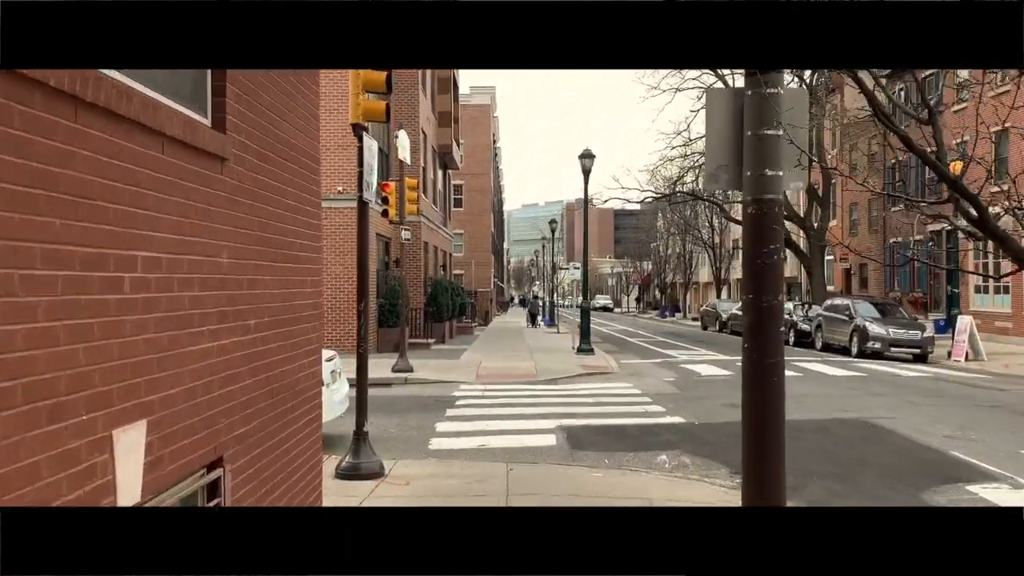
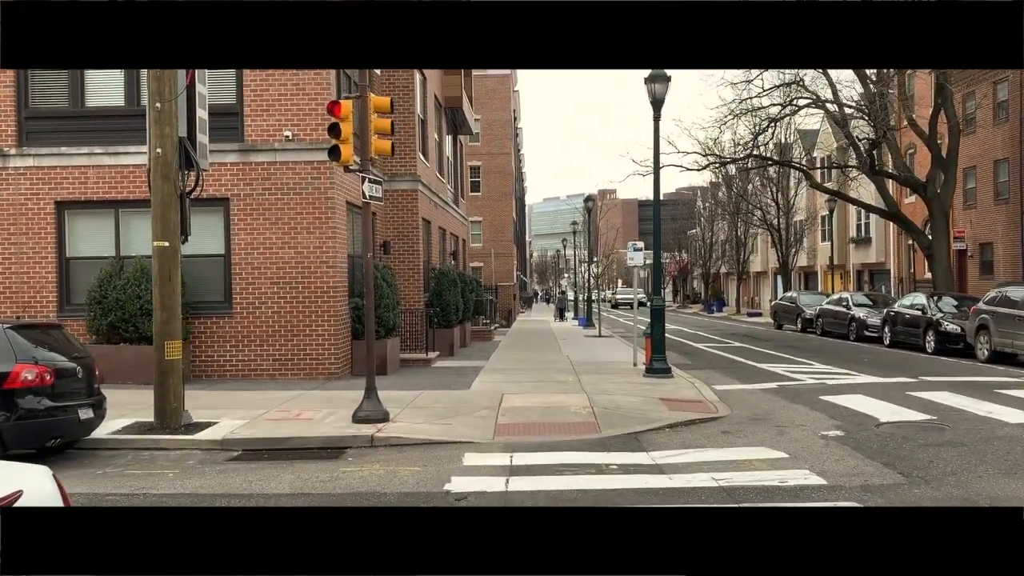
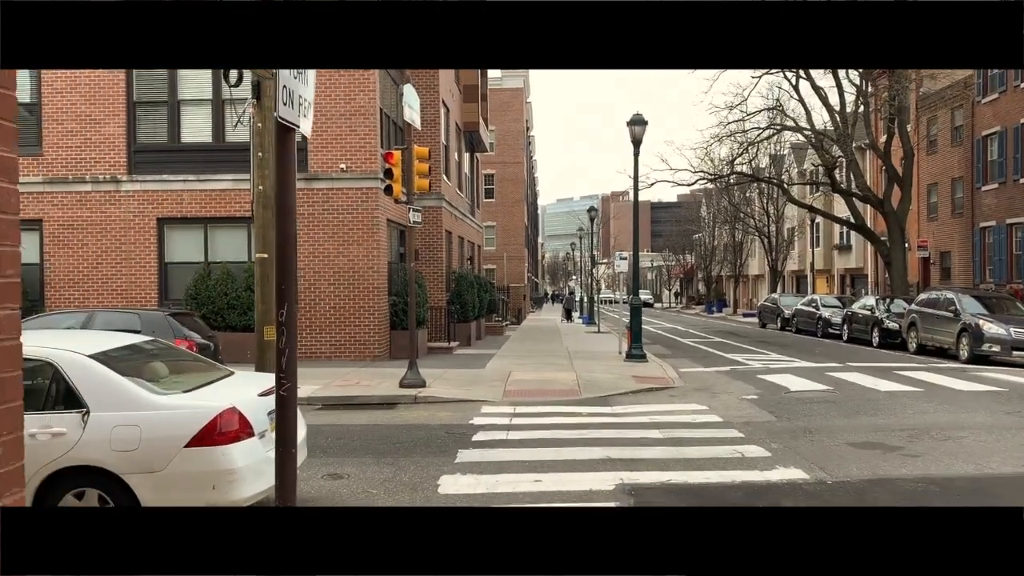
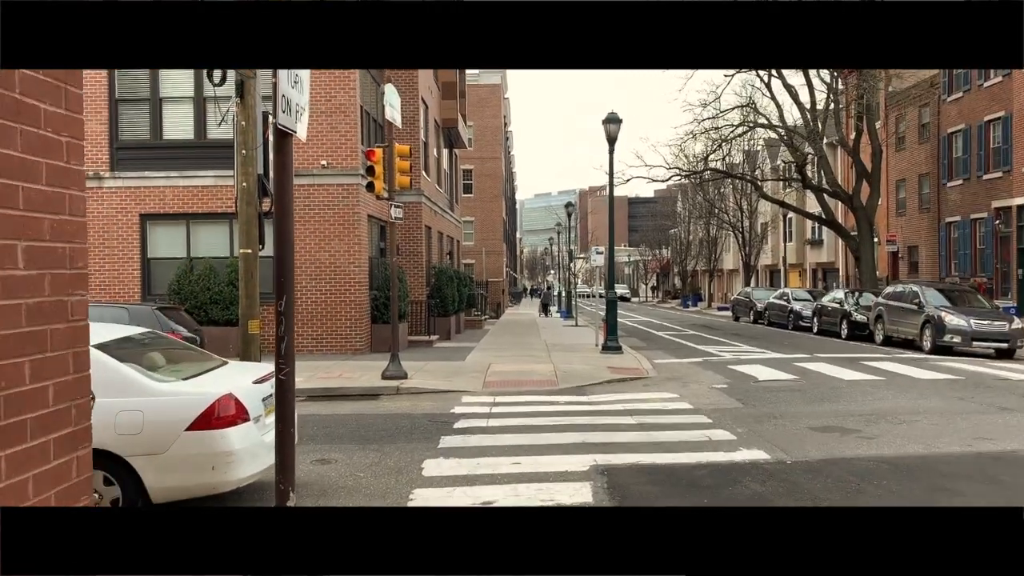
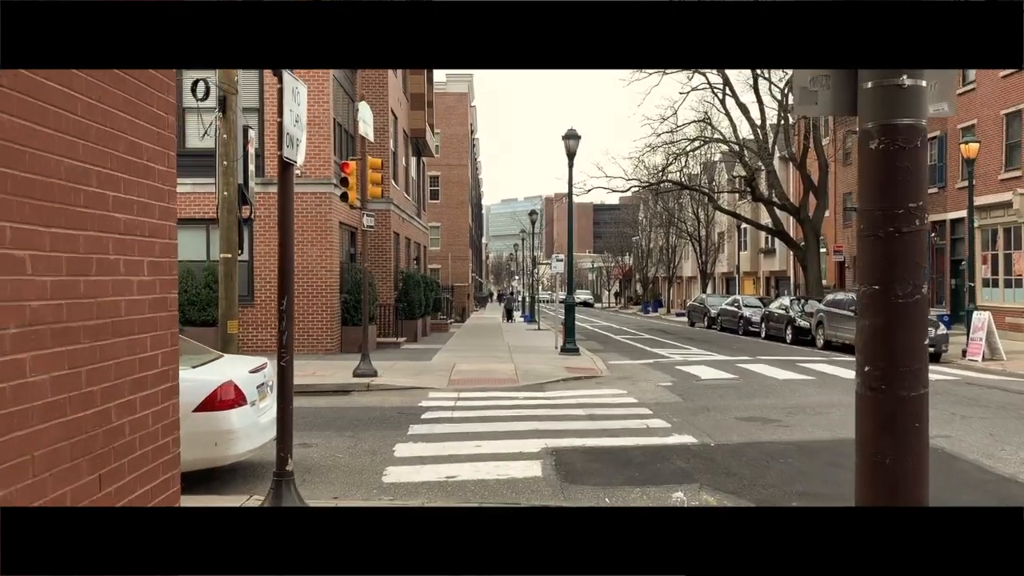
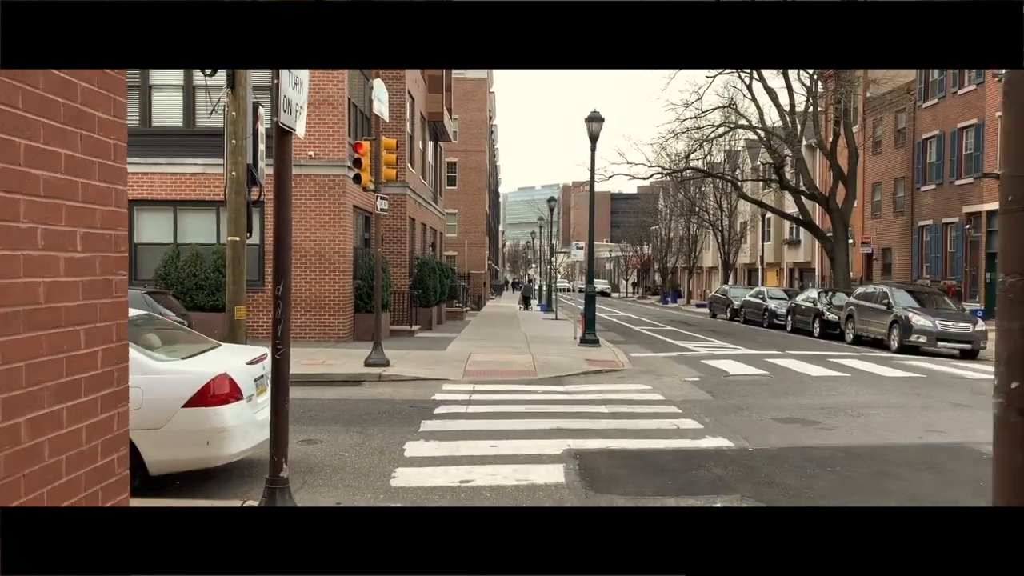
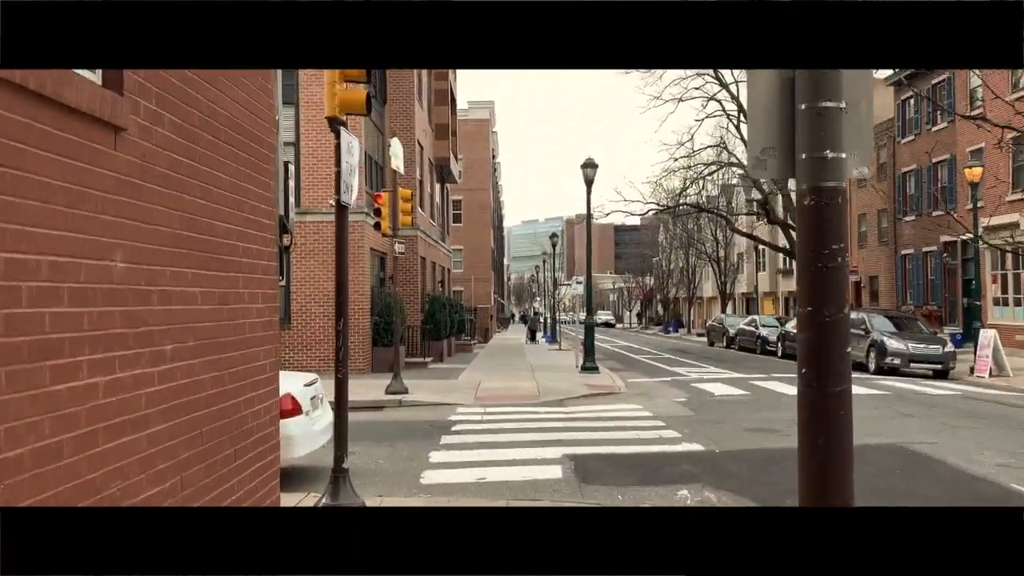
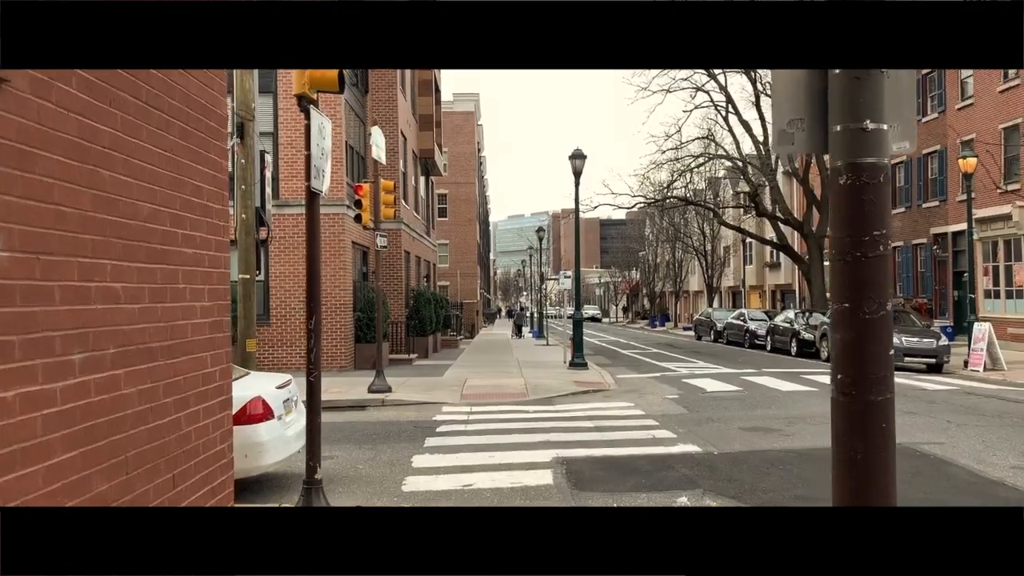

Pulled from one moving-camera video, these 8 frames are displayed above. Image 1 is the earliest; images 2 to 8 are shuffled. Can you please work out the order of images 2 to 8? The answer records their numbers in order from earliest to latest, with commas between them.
7, 8, 5, 6, 4, 3, 2
